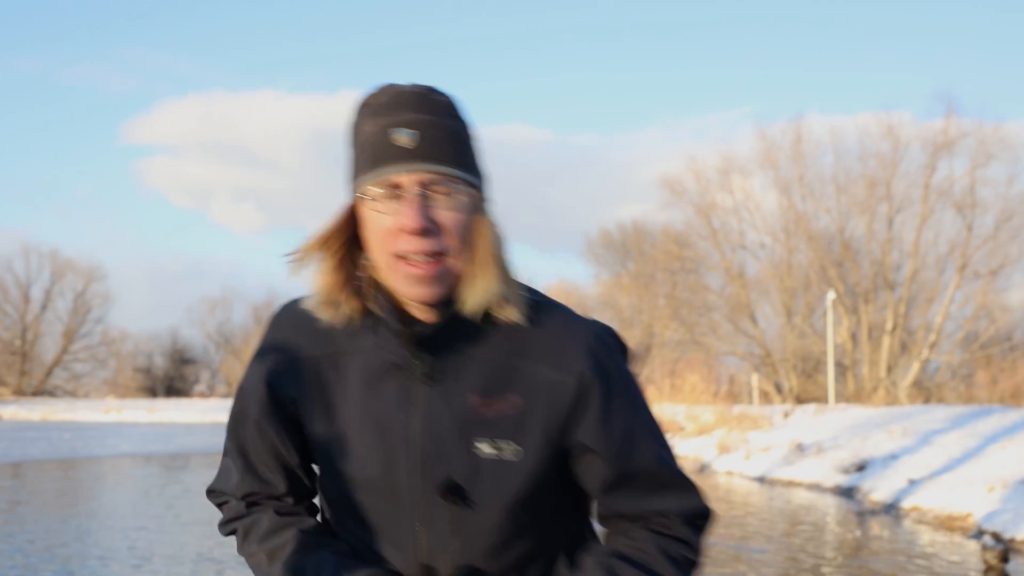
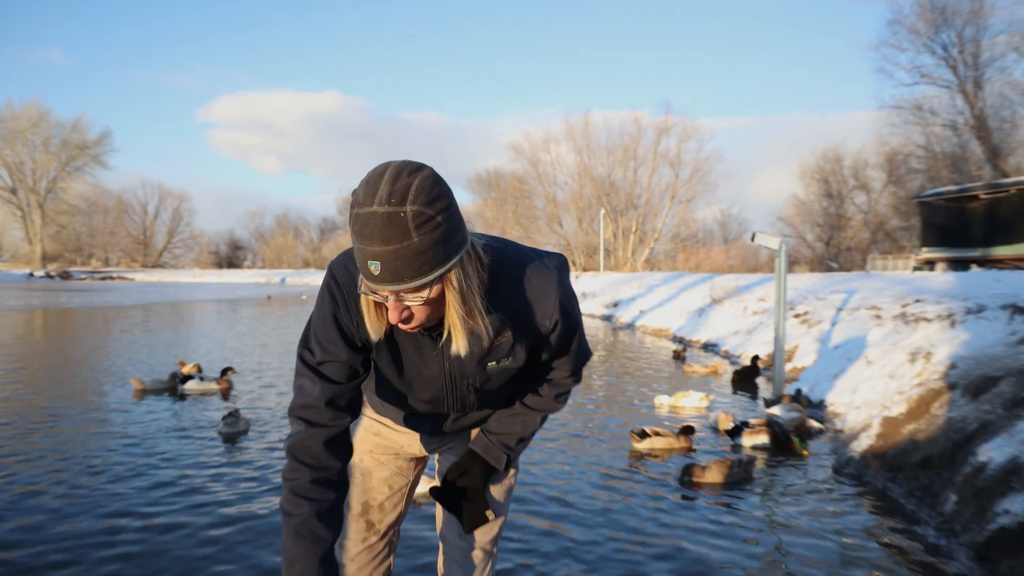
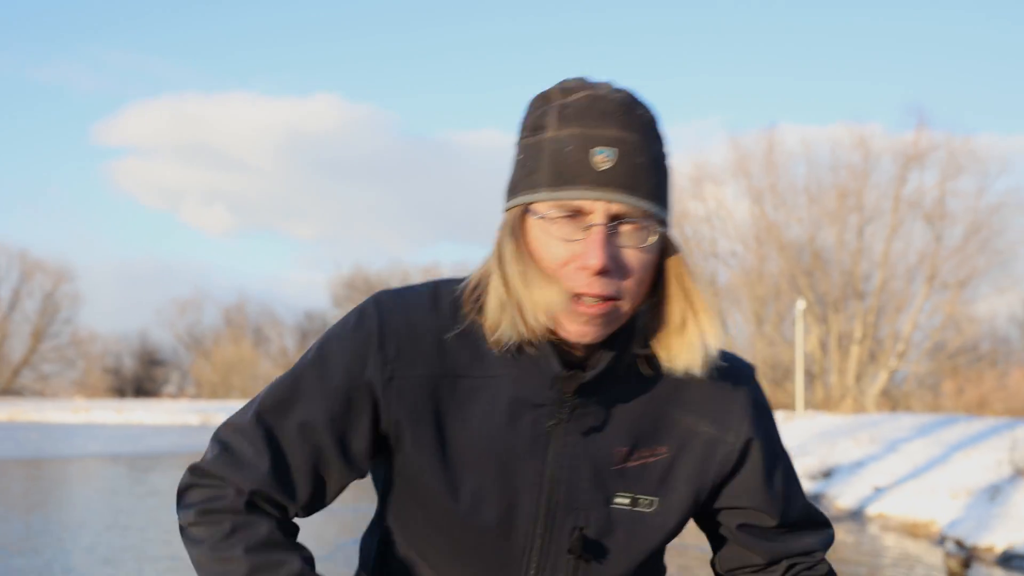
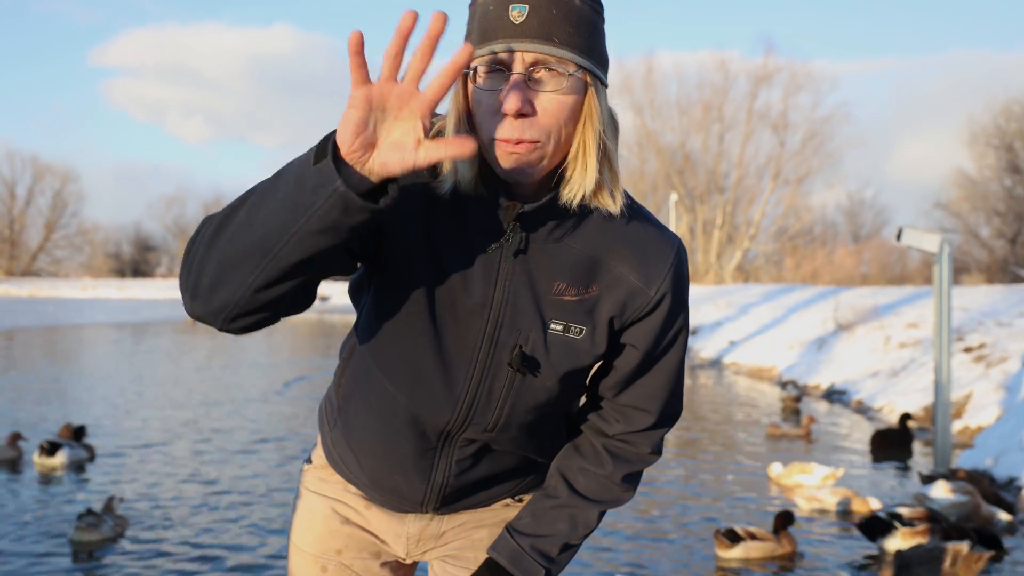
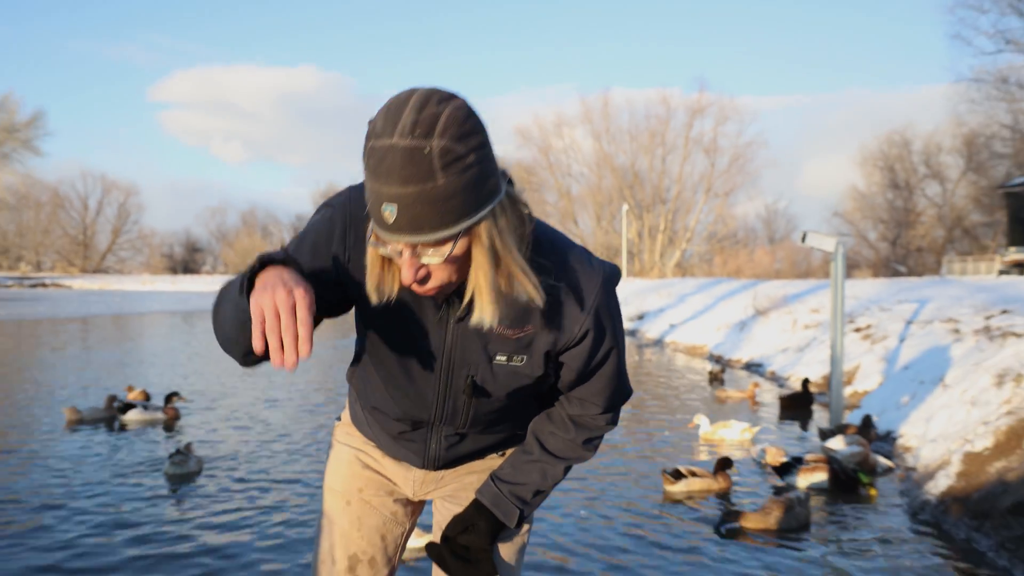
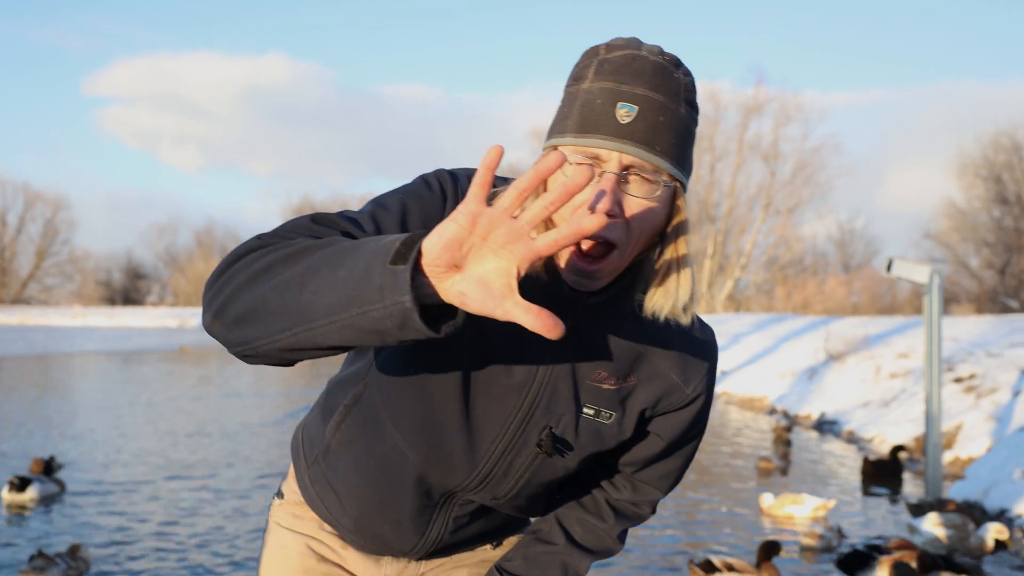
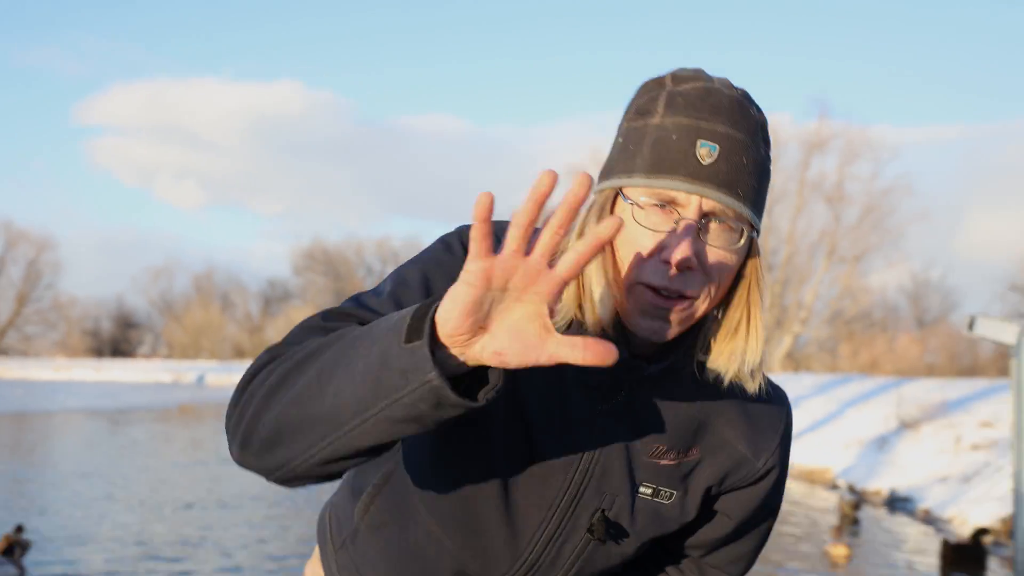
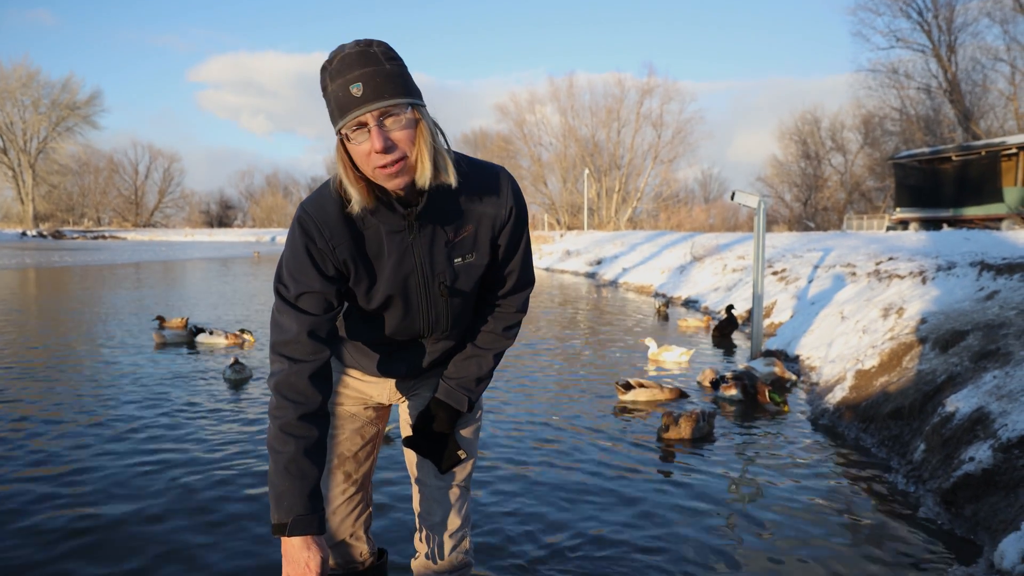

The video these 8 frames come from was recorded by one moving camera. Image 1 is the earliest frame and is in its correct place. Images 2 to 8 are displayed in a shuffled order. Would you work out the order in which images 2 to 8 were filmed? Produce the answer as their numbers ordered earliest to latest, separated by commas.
3, 7, 6, 4, 5, 2, 8
